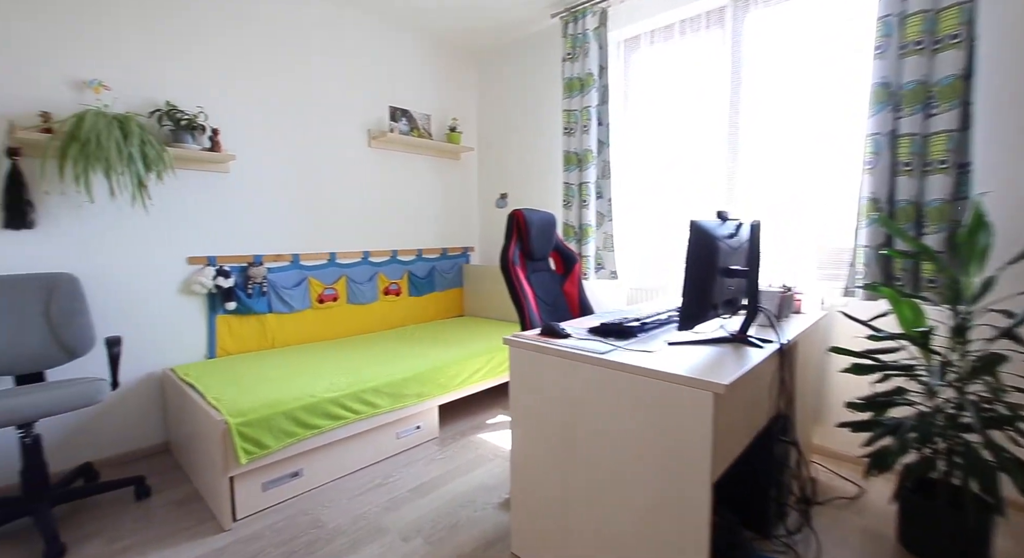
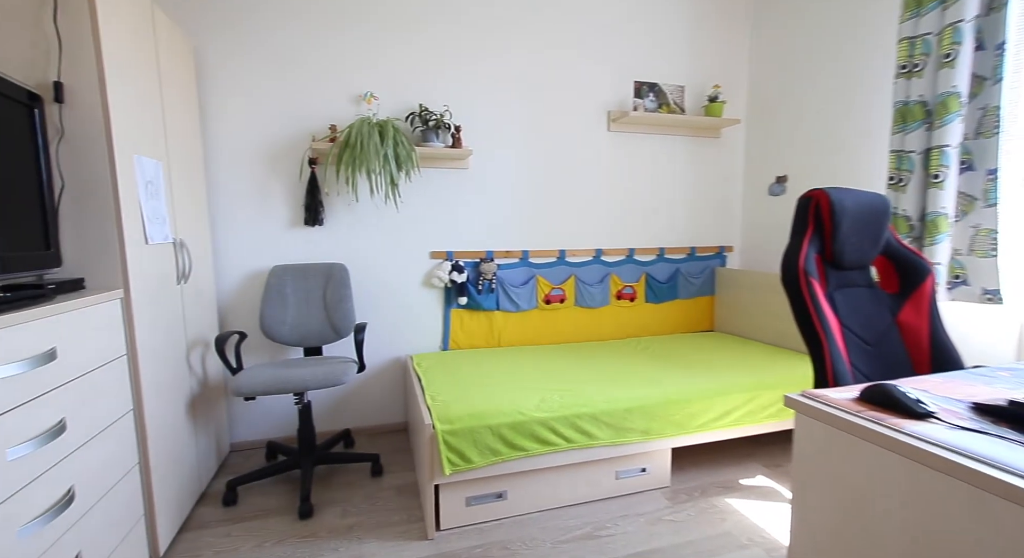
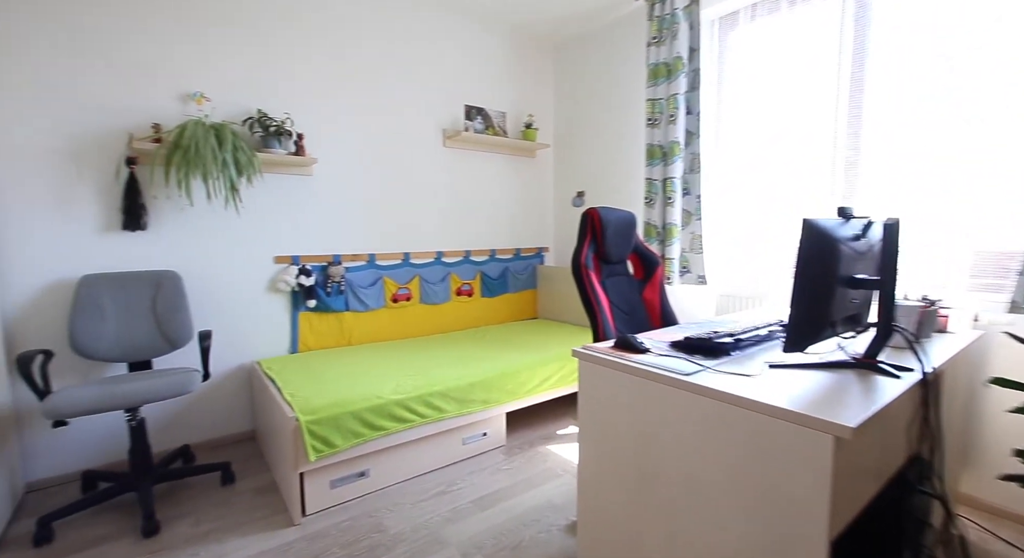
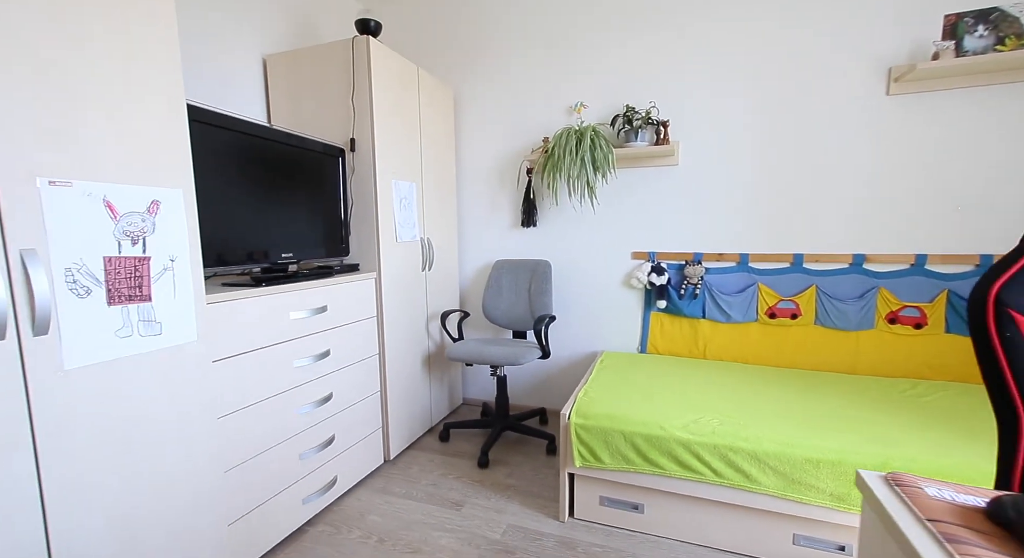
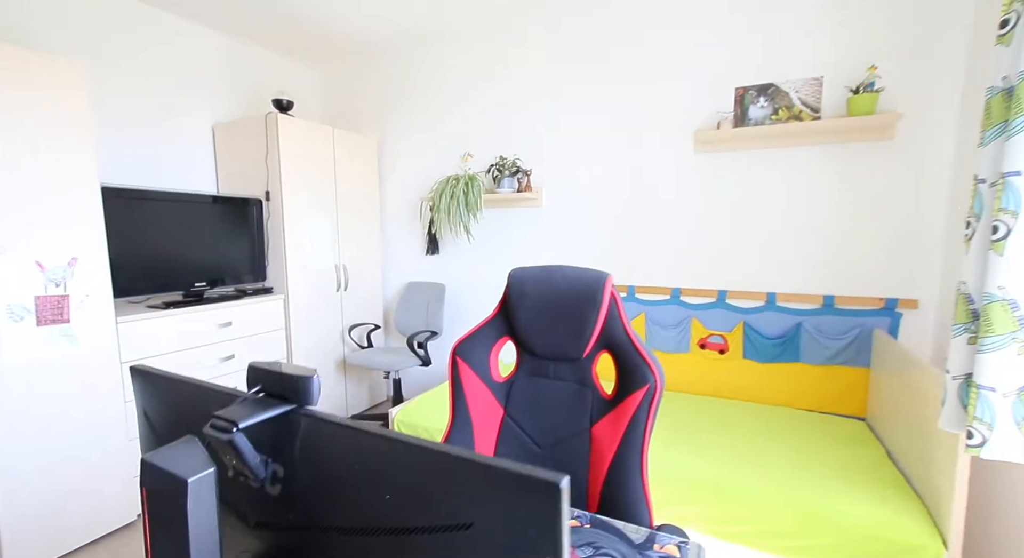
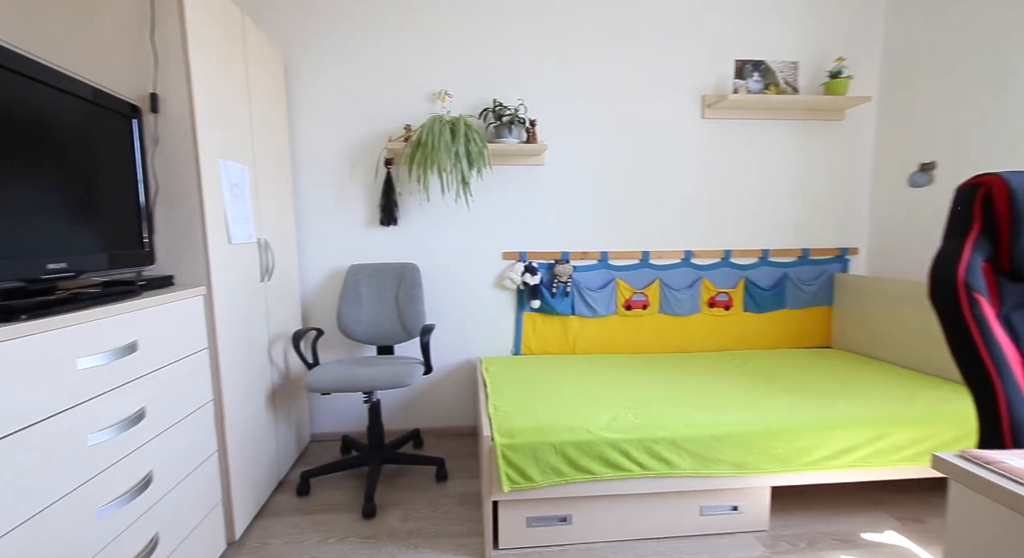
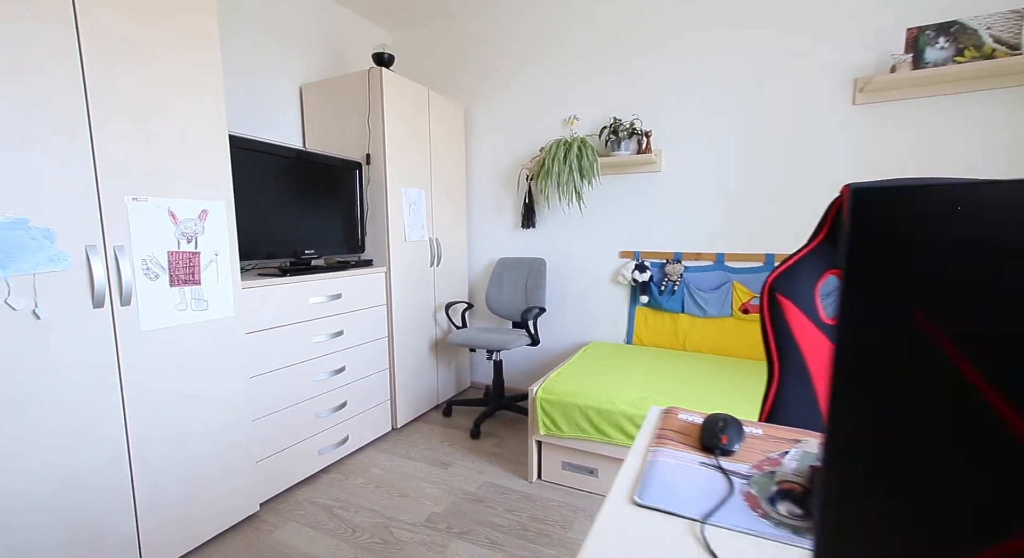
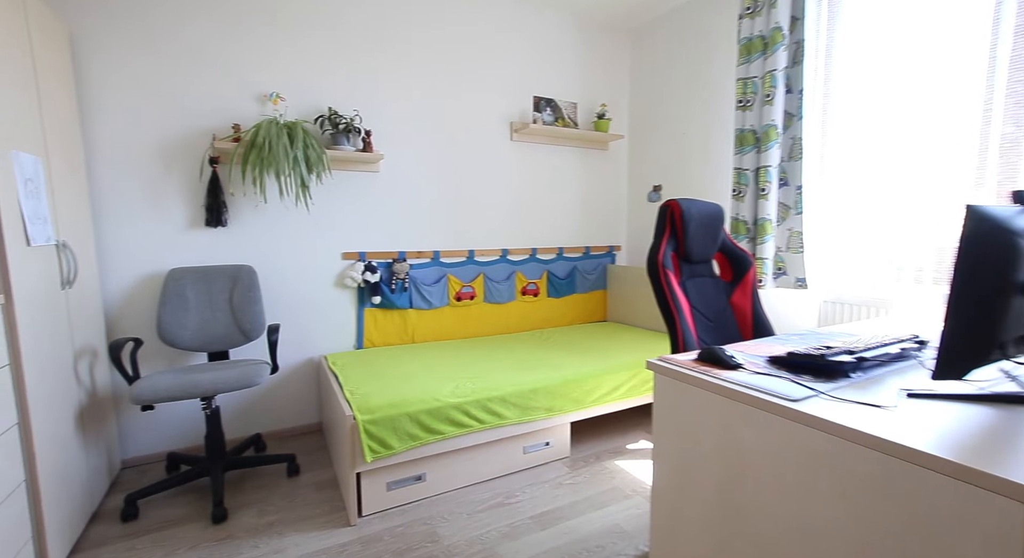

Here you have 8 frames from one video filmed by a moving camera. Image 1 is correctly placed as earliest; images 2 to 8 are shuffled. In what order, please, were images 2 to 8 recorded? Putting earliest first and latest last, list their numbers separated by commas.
3, 8, 2, 6, 4, 7, 5
